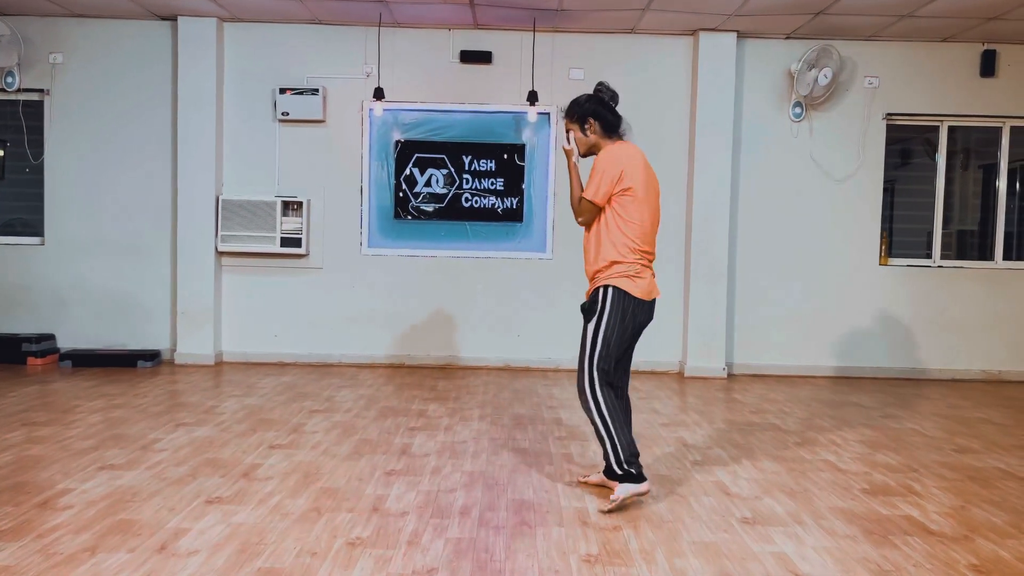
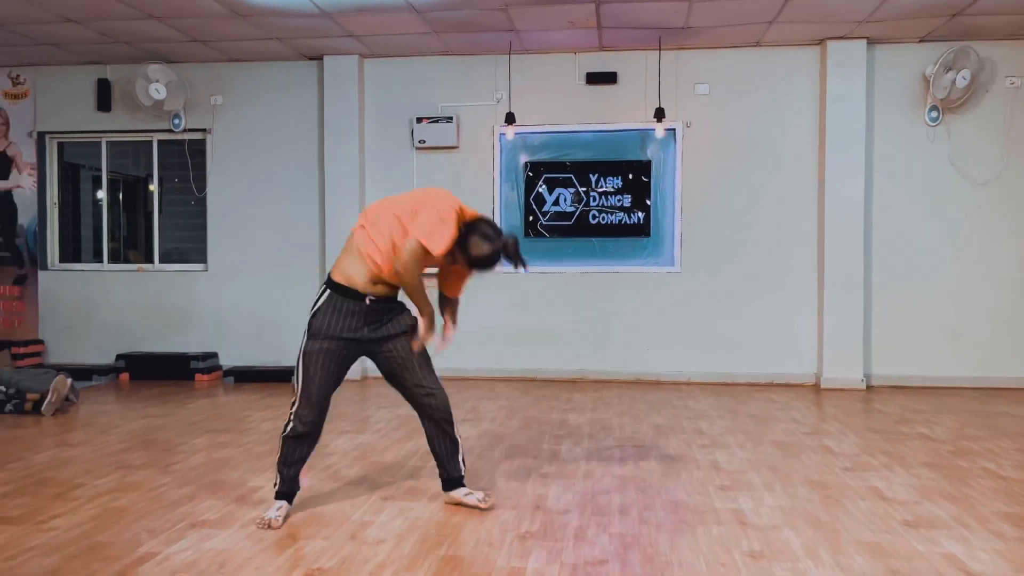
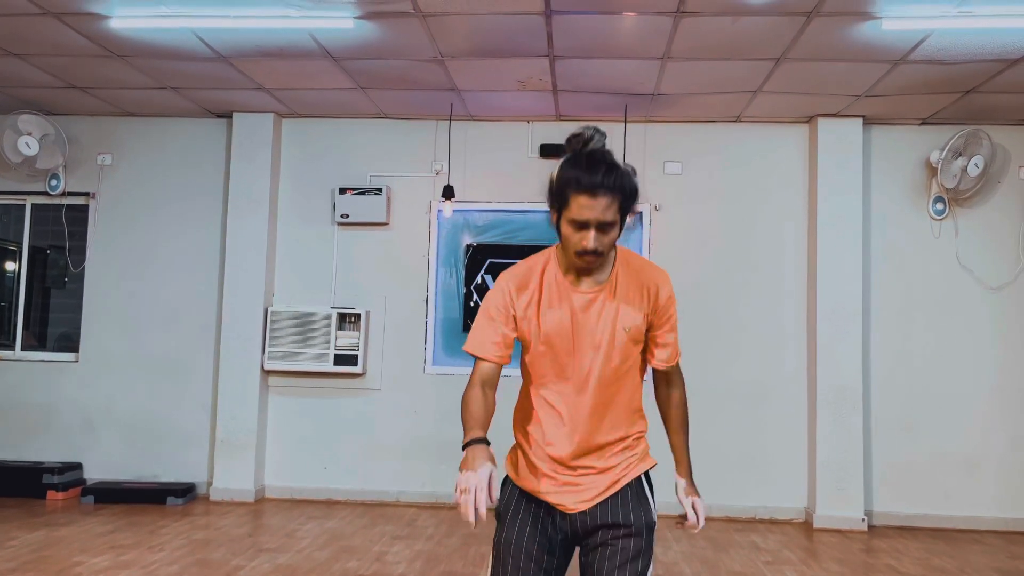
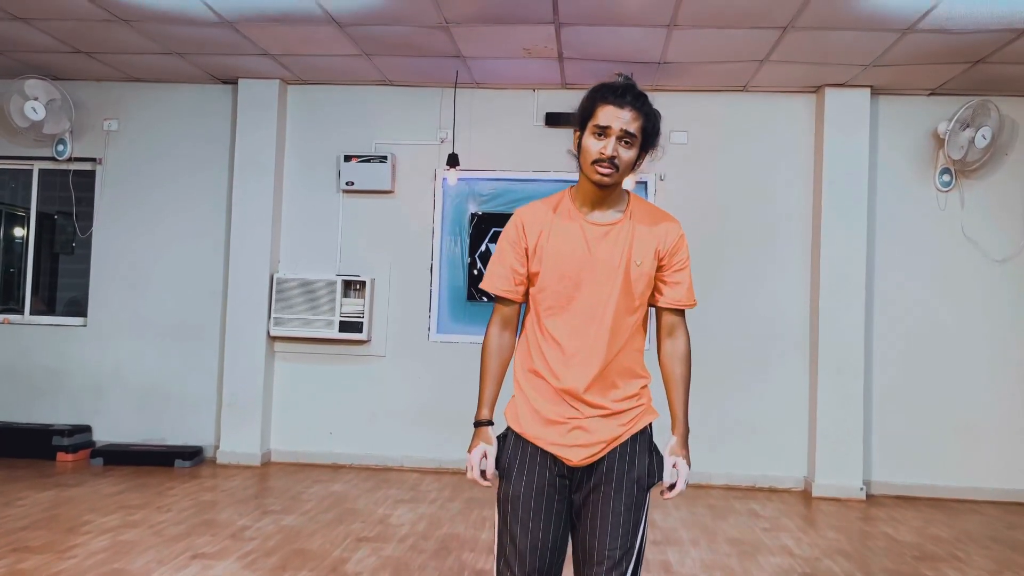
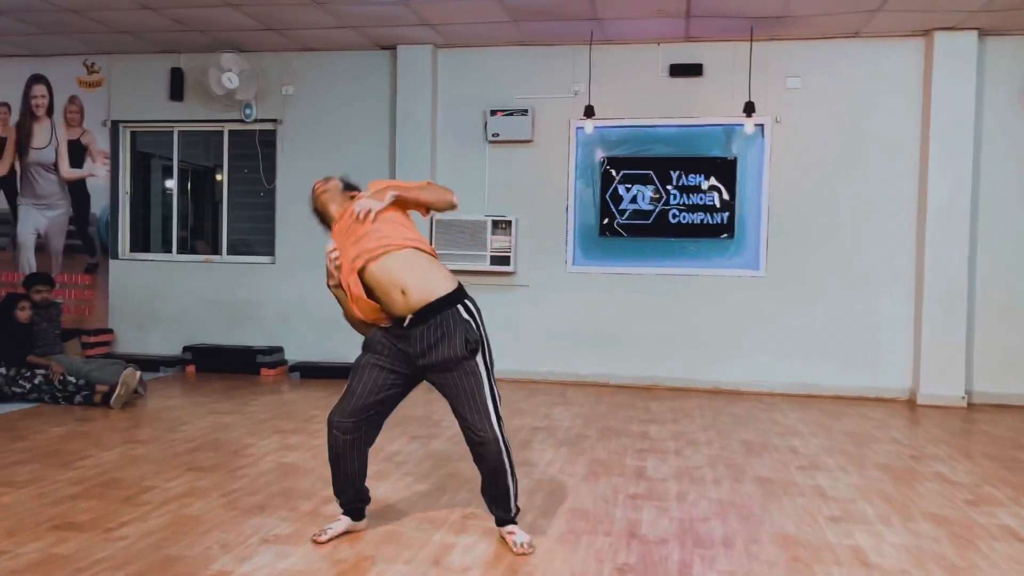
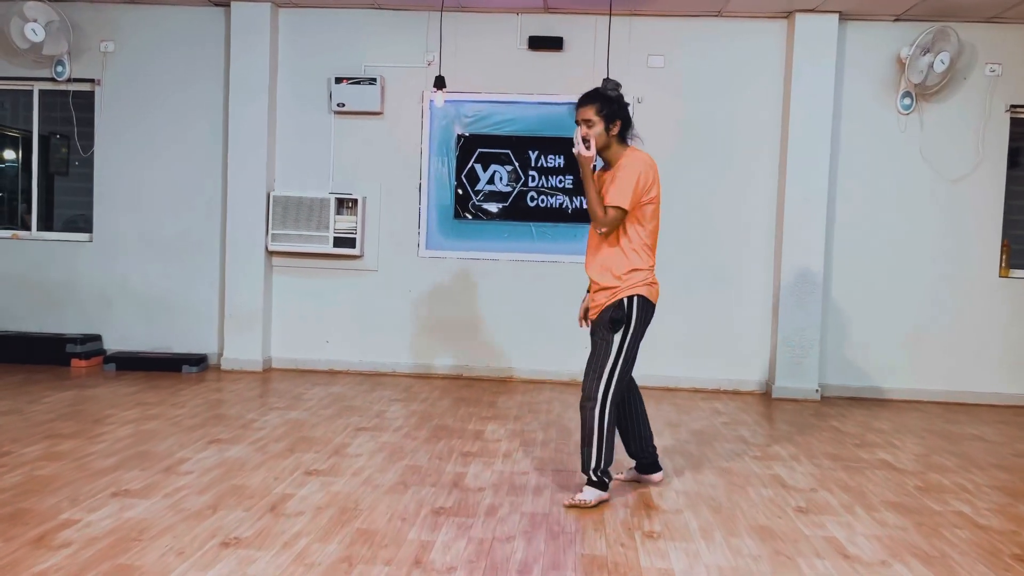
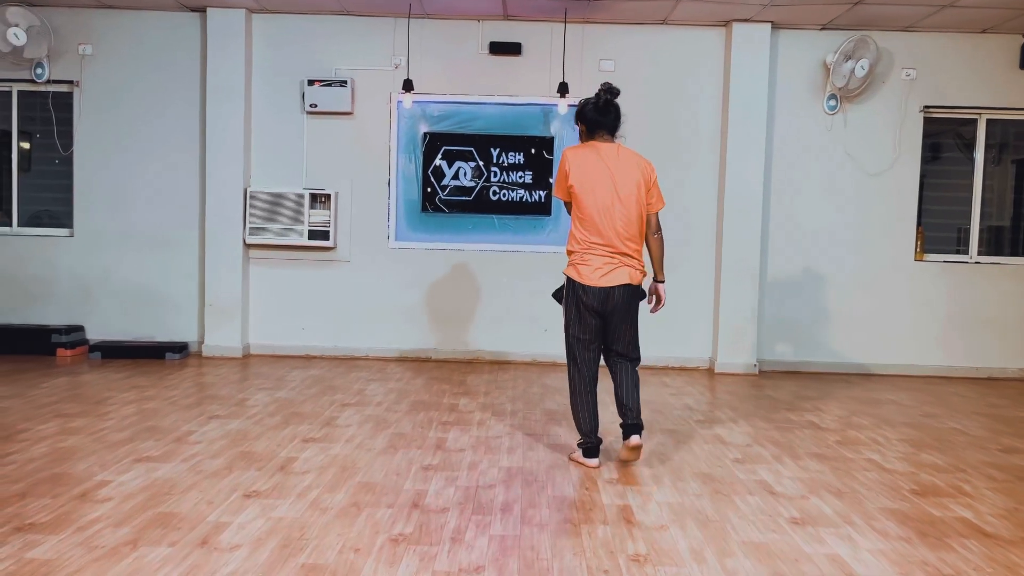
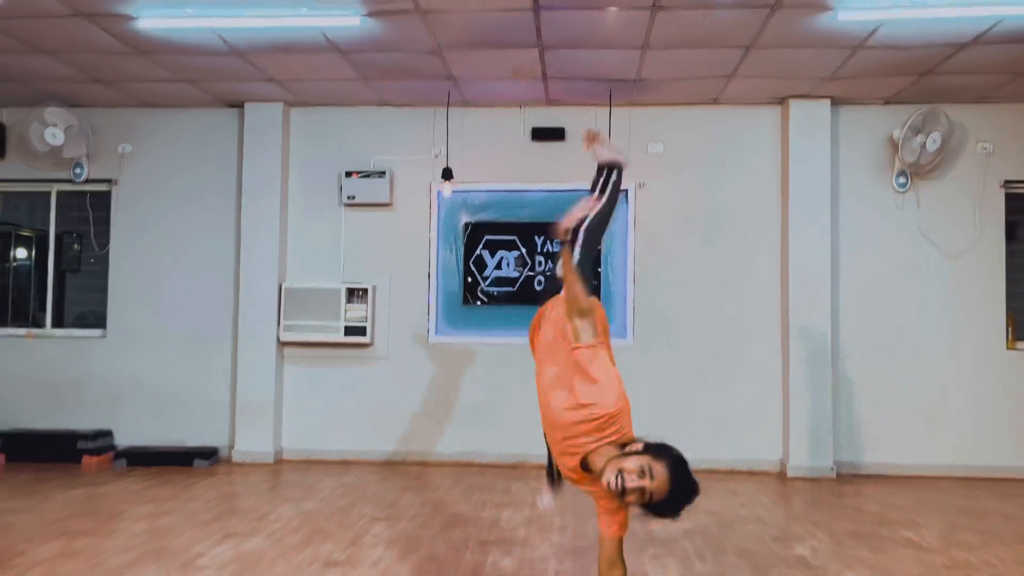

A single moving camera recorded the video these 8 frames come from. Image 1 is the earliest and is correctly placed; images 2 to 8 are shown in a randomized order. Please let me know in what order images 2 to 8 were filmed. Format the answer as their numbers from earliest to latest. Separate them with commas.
7, 6, 4, 3, 8, 2, 5
